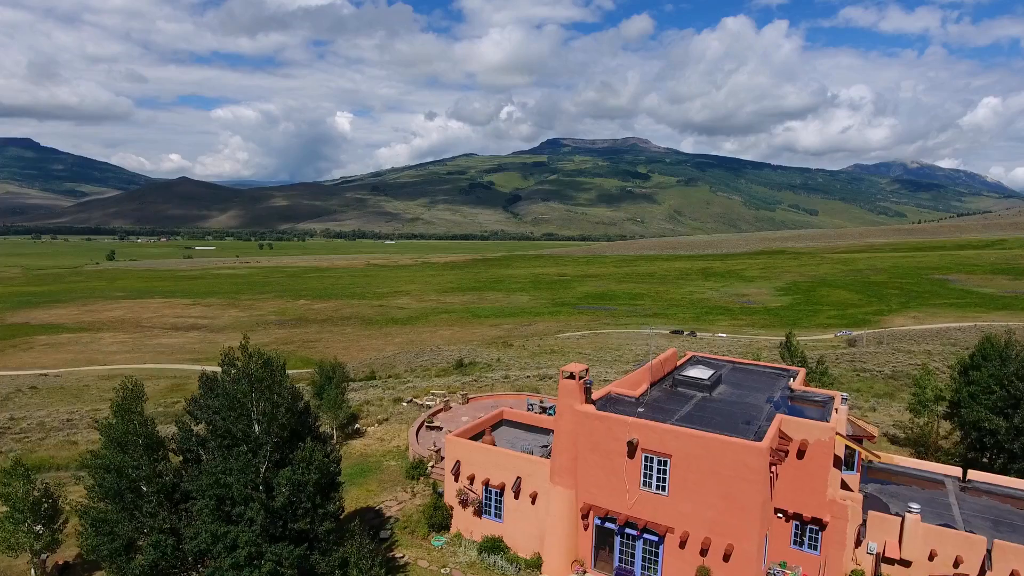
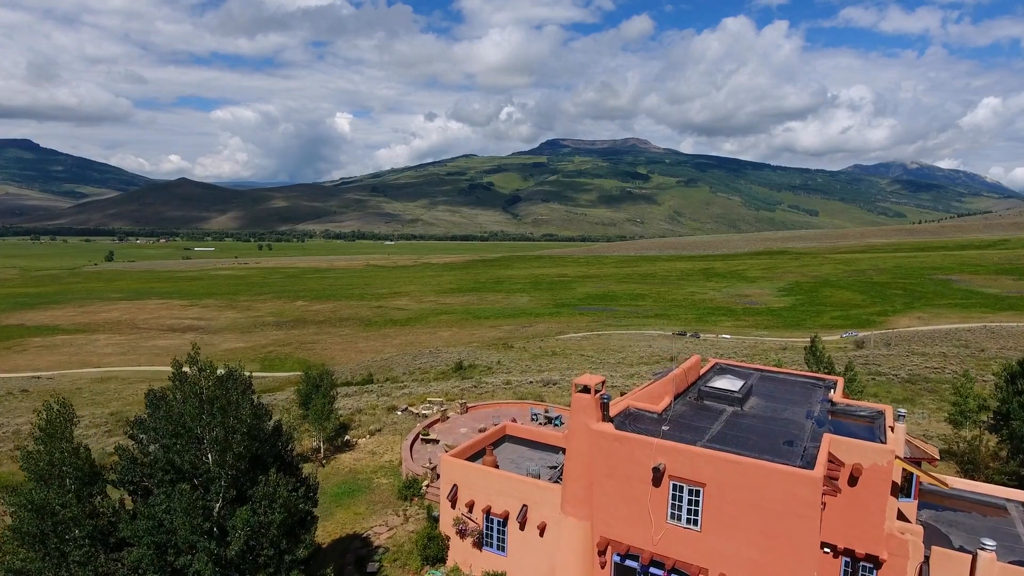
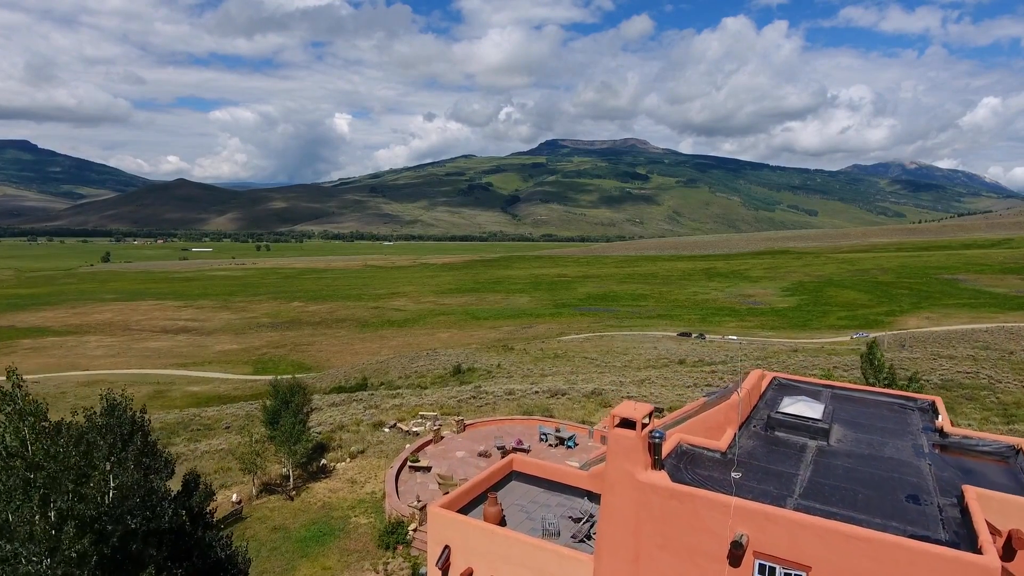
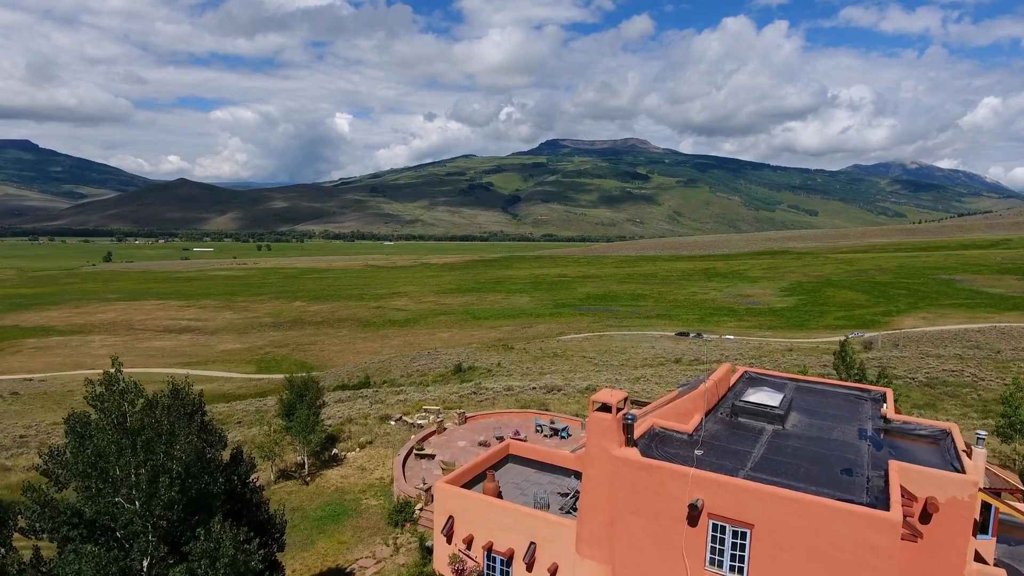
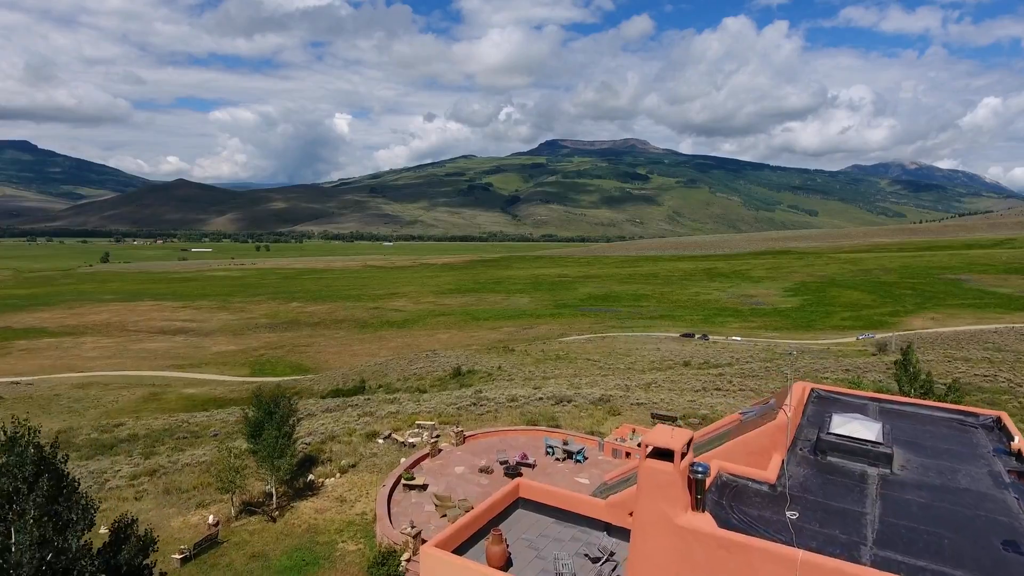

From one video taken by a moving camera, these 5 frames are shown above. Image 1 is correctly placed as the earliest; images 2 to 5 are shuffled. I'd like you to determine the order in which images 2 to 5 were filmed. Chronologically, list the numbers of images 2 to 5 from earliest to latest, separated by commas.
2, 4, 3, 5
